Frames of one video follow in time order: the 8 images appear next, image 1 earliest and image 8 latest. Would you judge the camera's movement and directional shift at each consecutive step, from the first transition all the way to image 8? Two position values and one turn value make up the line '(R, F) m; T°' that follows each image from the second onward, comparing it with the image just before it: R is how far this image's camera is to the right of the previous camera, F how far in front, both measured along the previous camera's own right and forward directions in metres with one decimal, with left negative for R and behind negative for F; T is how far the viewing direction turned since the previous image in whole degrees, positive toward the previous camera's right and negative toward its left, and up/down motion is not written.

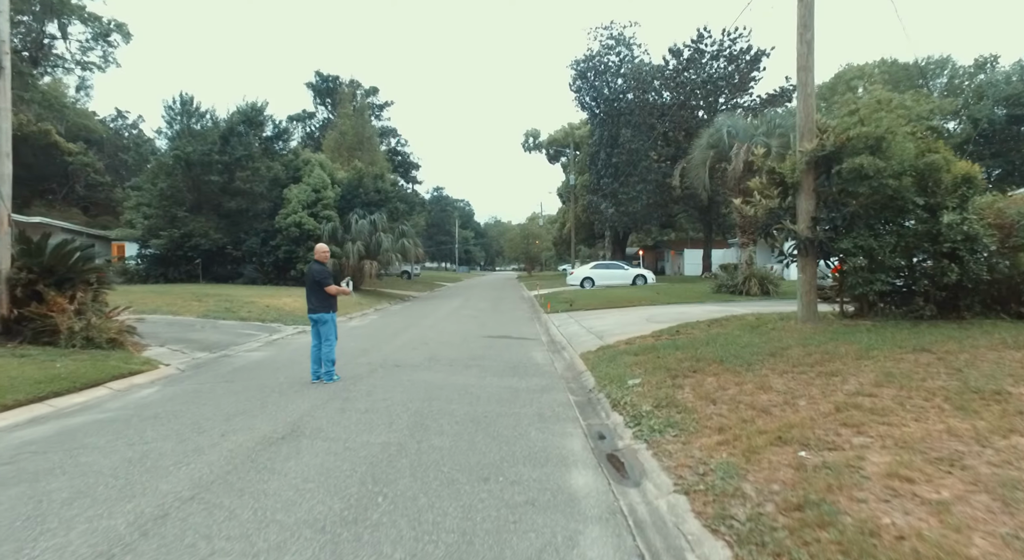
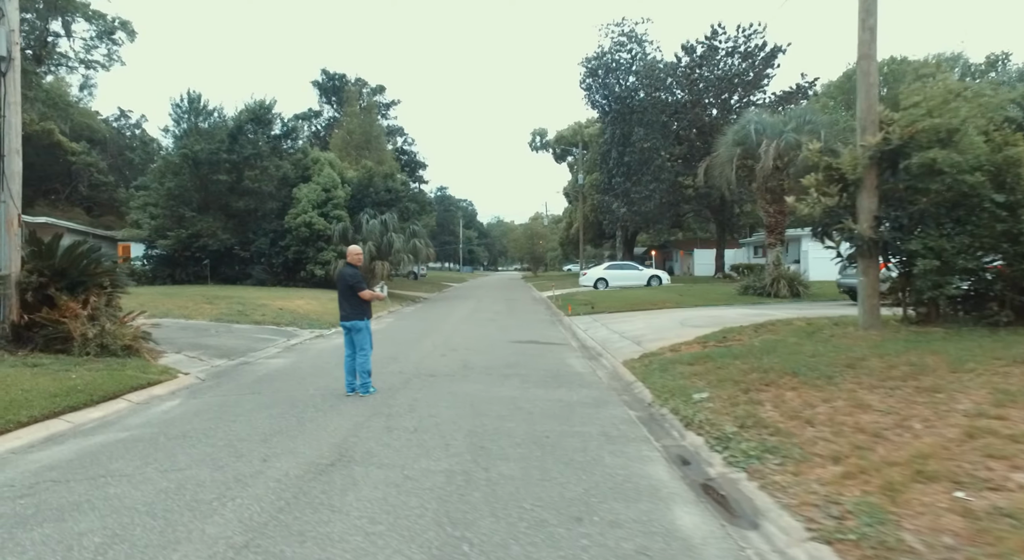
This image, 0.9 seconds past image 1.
(-0.7, +0.6) m; 0°
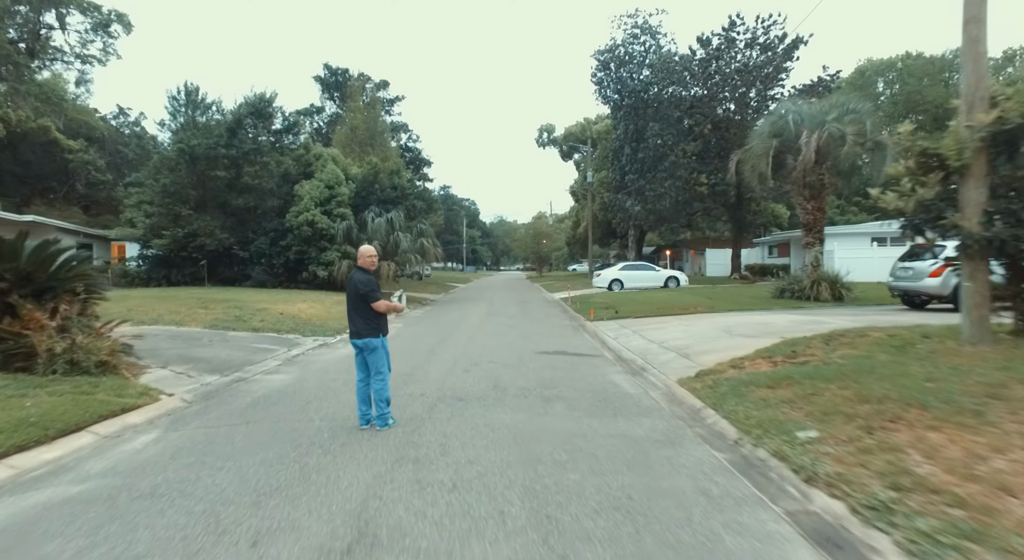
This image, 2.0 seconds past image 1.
(-0.6, +1.5) m; 0°
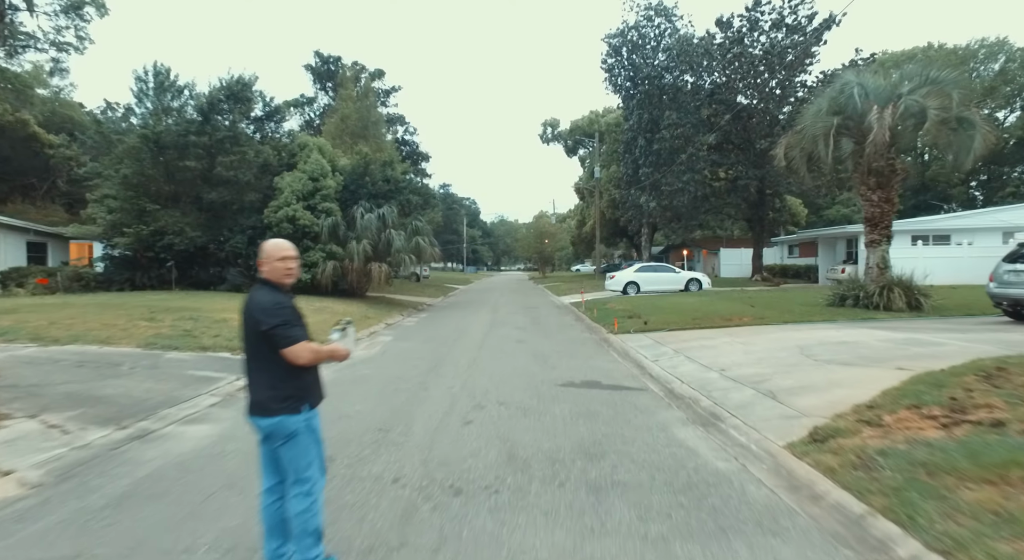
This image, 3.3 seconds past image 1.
(-0.2, +3.2) m; 0°
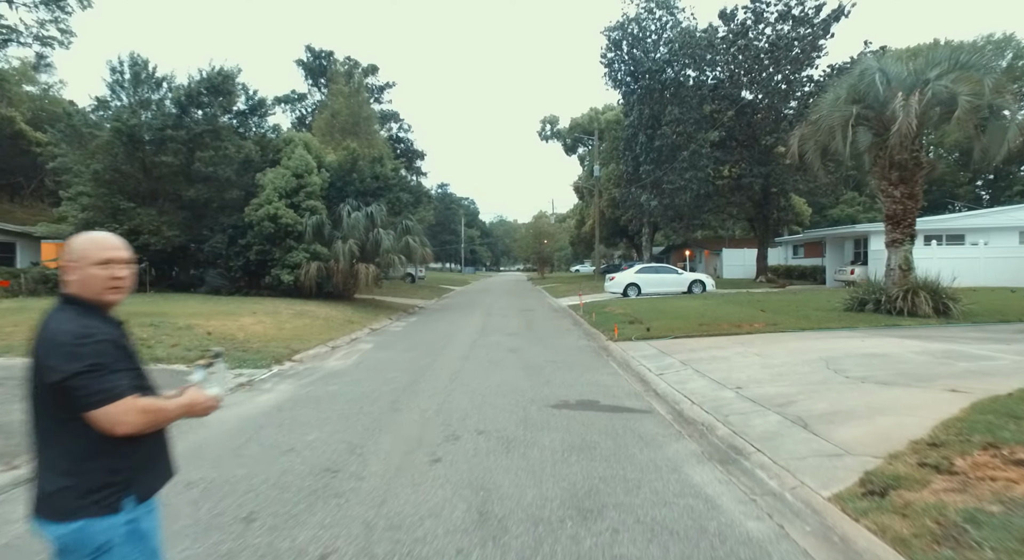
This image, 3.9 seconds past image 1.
(+0.2, +1.3) m; 0°
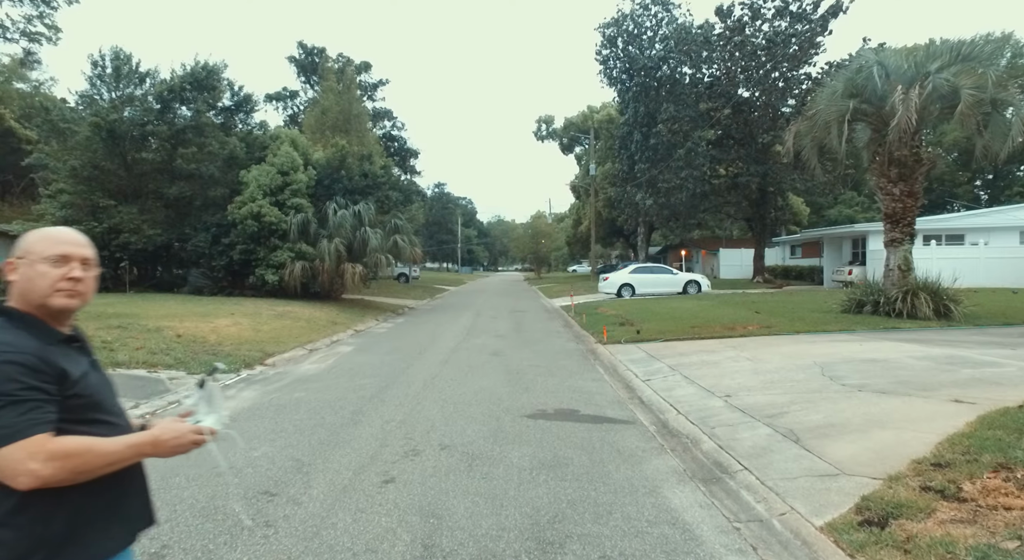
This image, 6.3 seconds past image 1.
(+0.4, +0.6) m; 0°
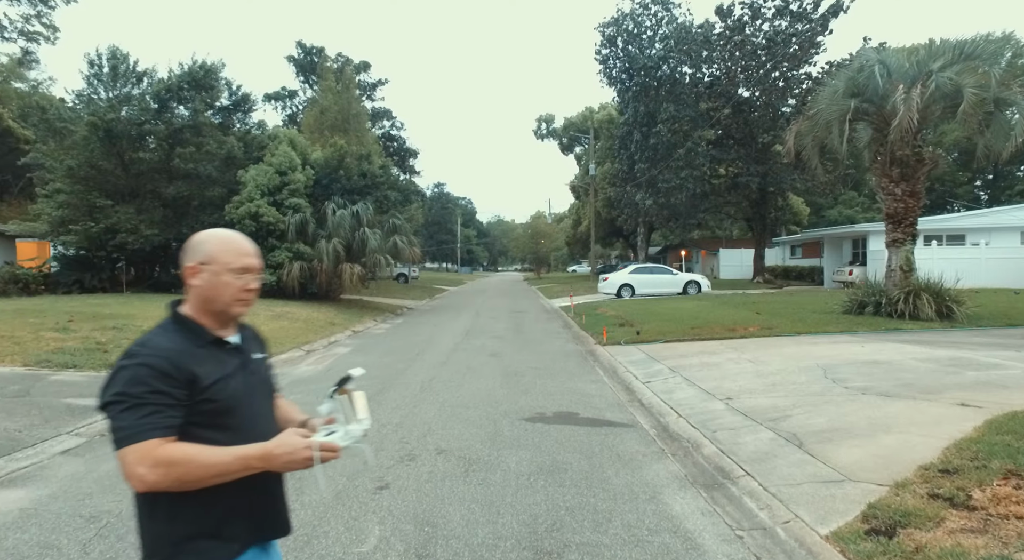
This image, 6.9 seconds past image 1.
(0.0, +0.1) m; 0°
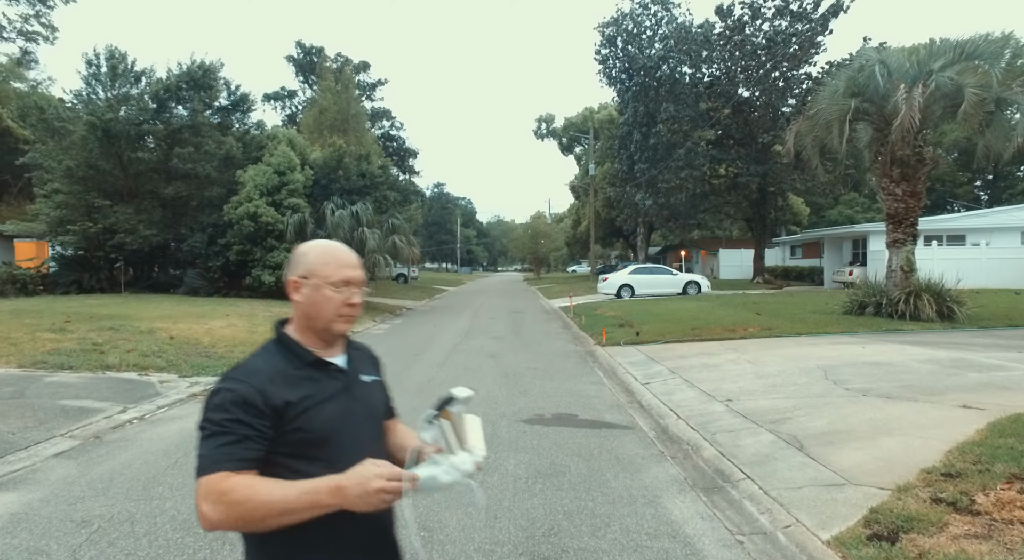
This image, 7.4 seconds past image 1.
(0.0, +0.1) m; 0°
